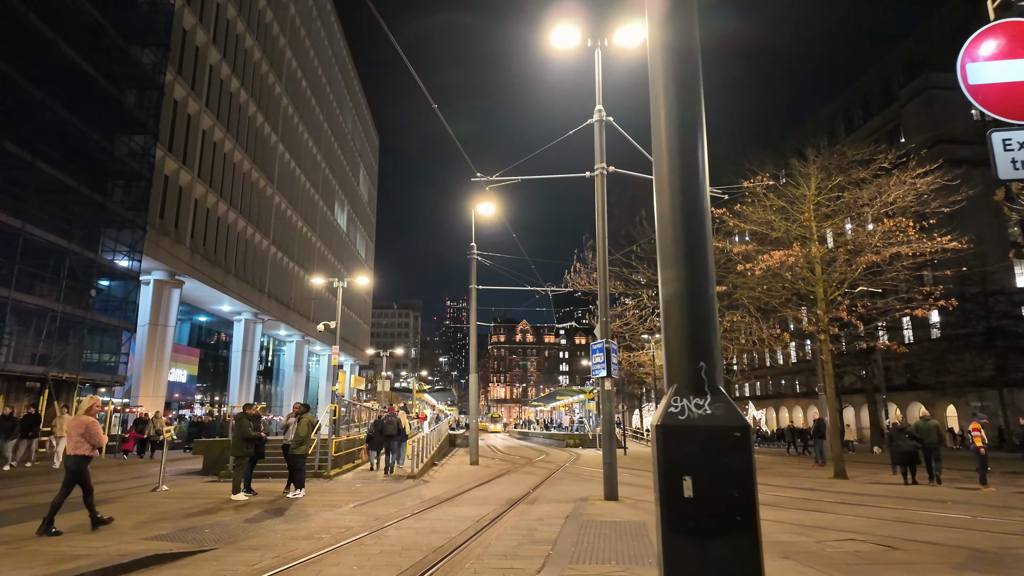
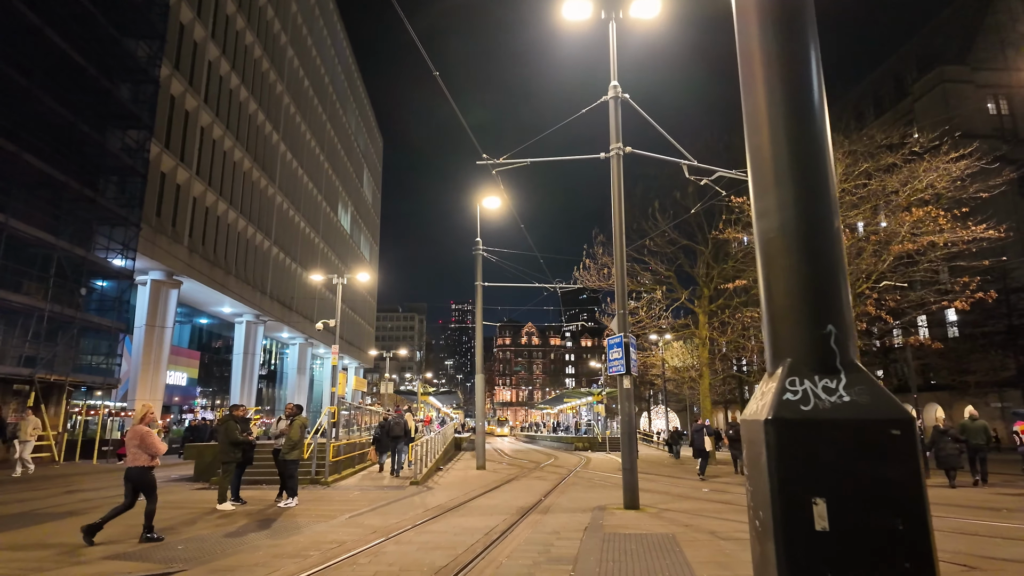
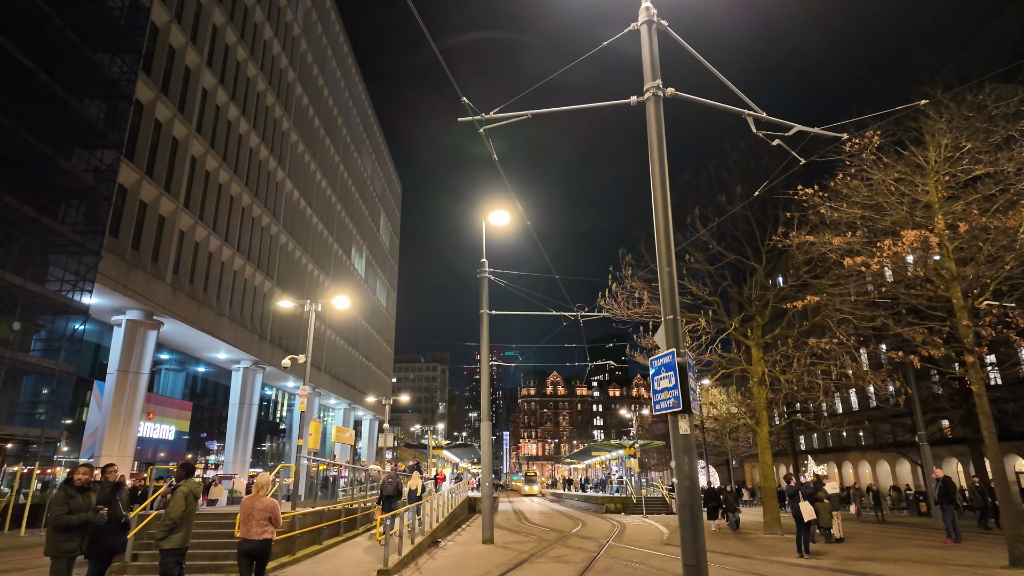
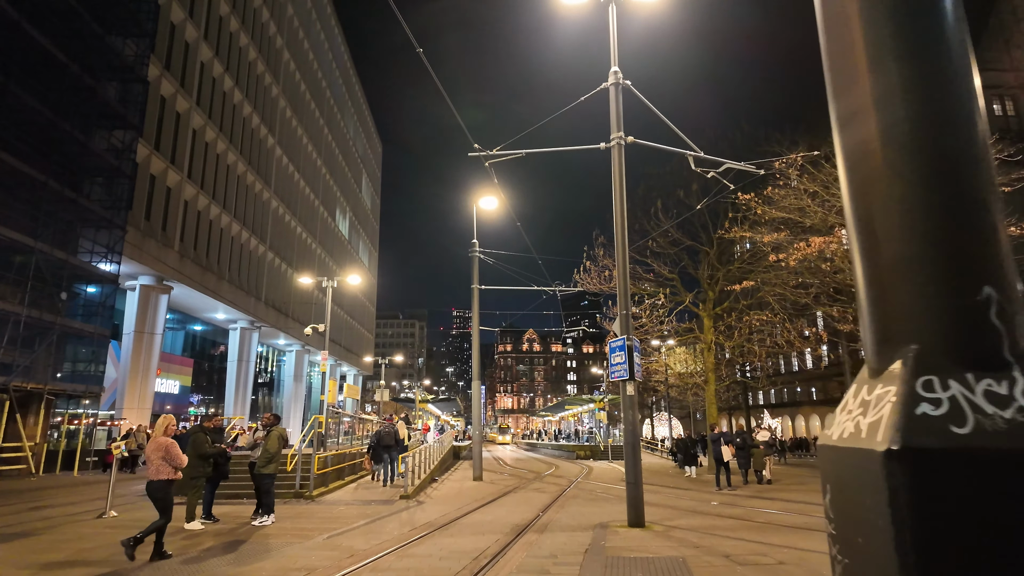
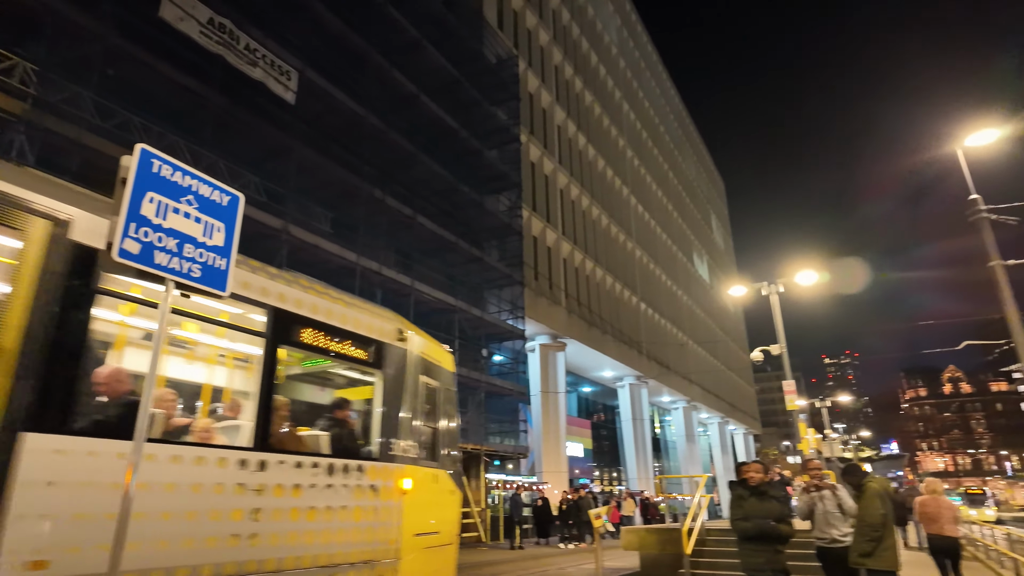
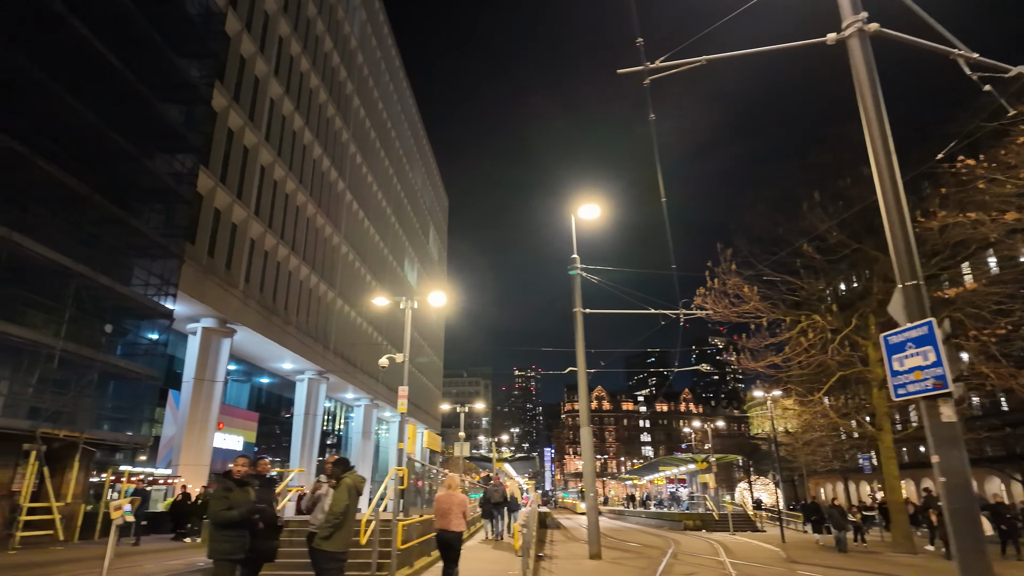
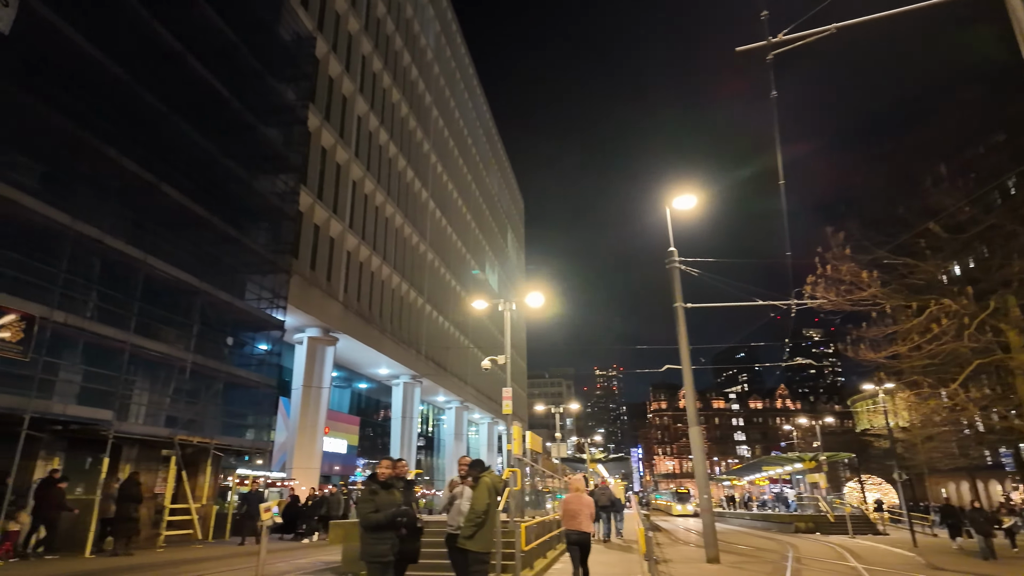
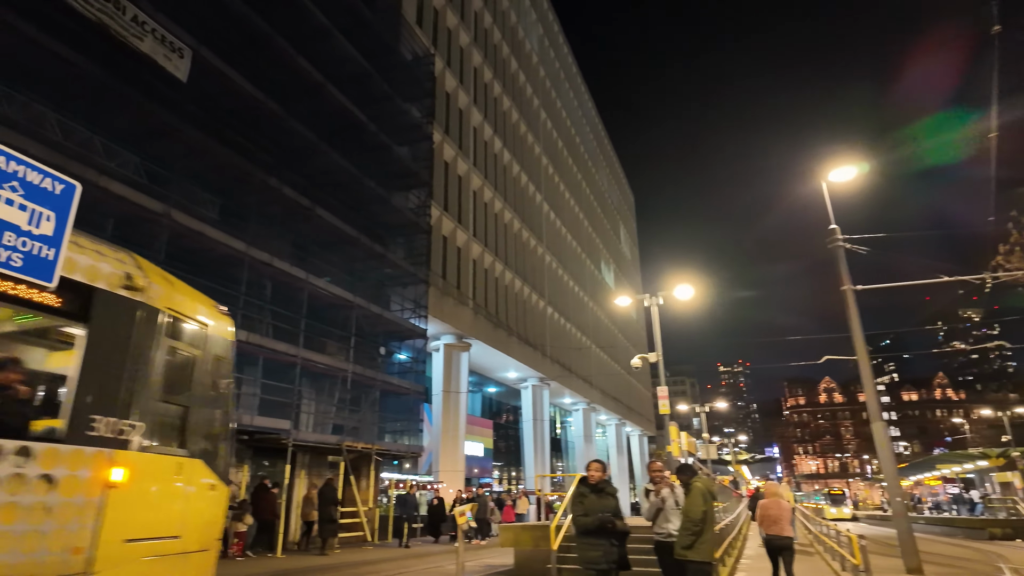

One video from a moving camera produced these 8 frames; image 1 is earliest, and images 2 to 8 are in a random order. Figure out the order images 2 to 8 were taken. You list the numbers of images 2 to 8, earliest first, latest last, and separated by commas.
2, 4, 3, 6, 7, 8, 5
